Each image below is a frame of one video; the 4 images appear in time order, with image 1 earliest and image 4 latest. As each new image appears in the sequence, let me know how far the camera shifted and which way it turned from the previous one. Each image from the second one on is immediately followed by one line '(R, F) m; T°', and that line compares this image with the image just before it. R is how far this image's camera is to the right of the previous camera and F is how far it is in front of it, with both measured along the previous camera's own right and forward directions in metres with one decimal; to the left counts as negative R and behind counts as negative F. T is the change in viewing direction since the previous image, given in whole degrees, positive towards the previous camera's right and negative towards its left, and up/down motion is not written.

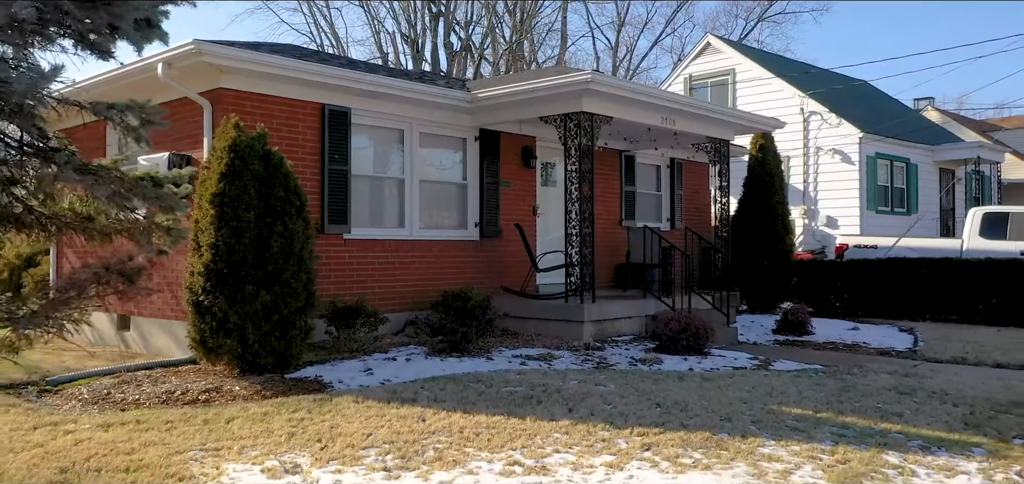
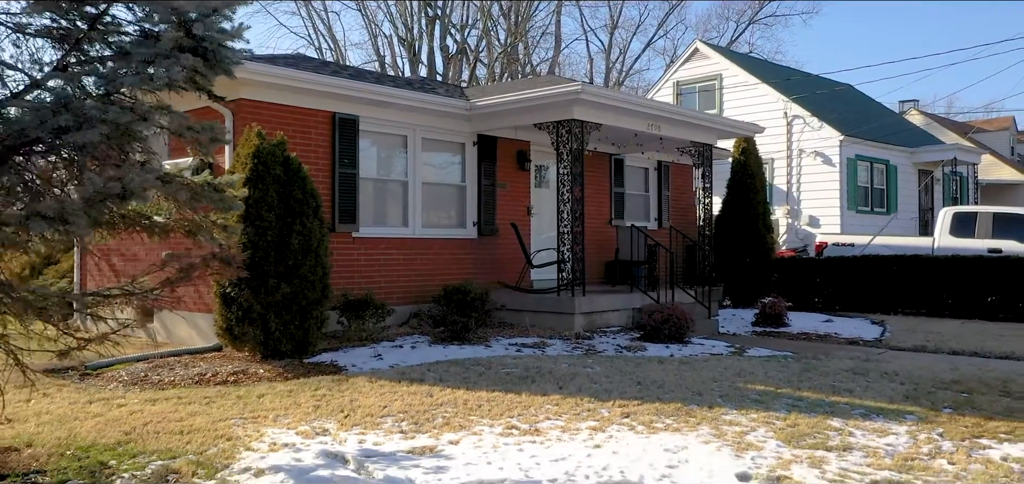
(0.0, -0.8) m; 0°
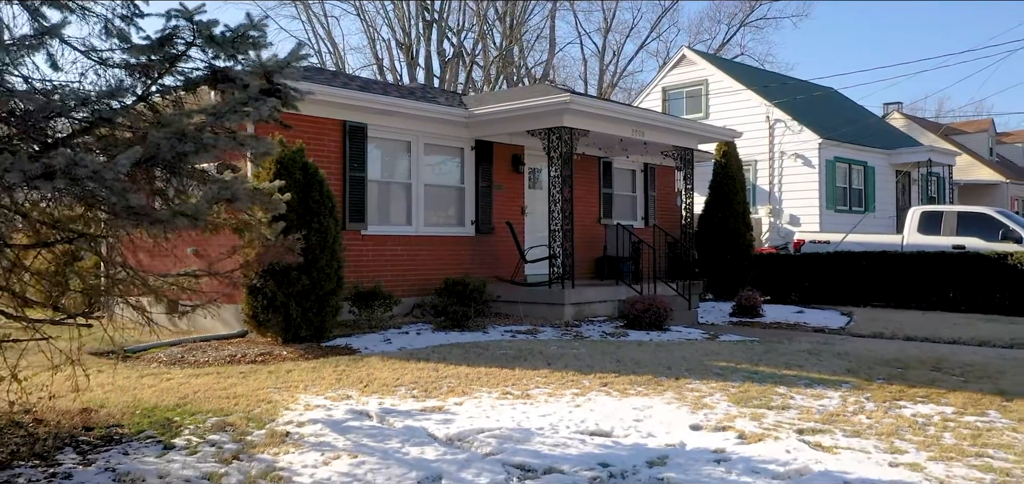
(0.0, -1.0) m; 0°
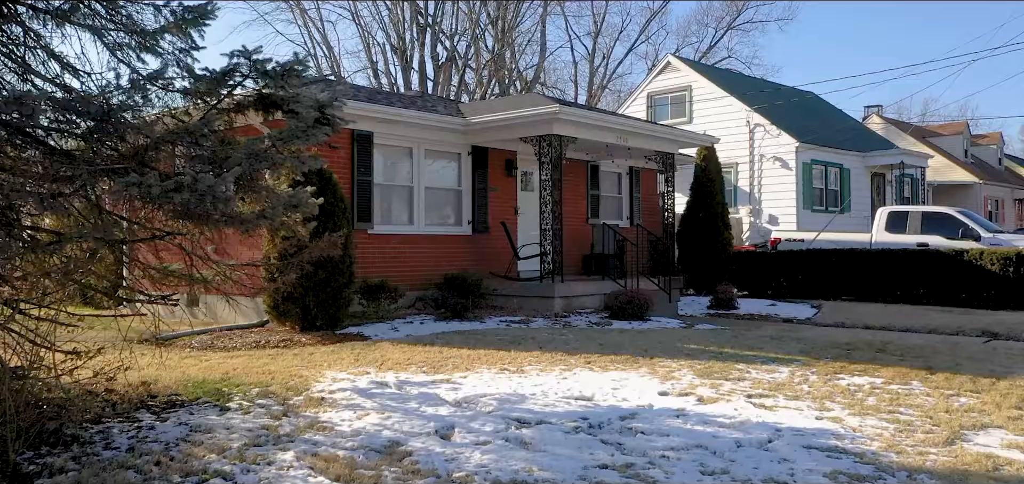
(0.0, -1.0) m; +1°
